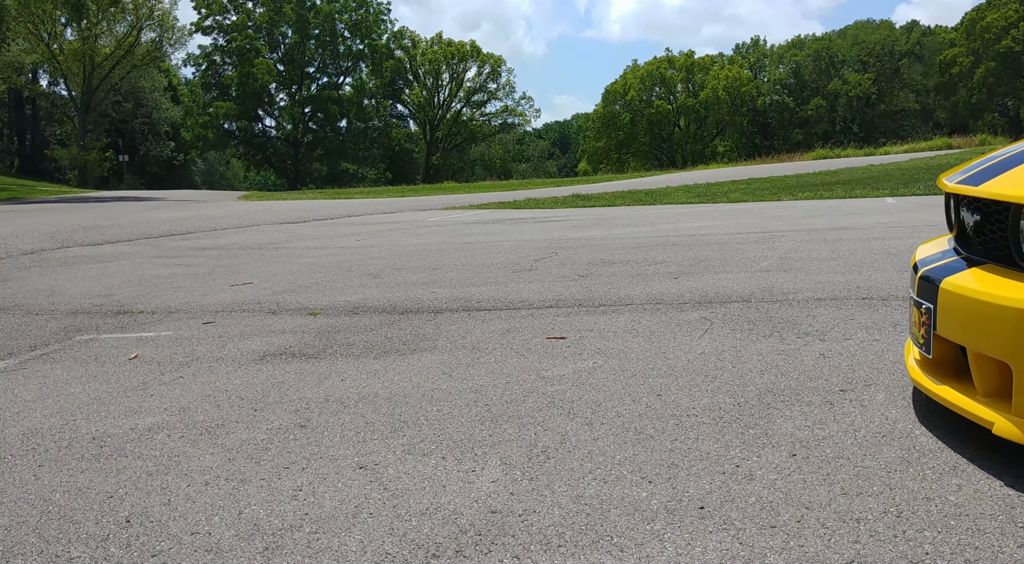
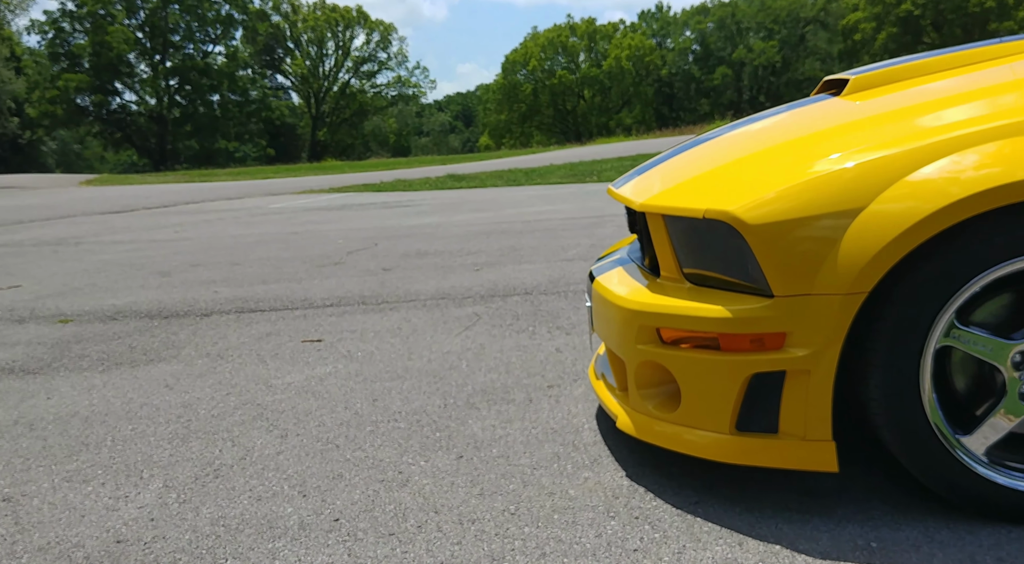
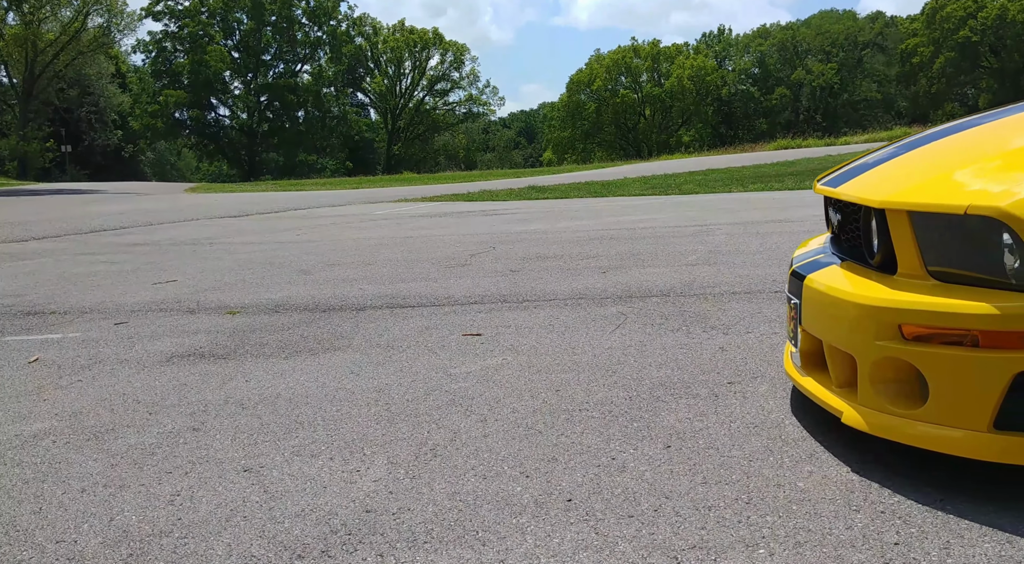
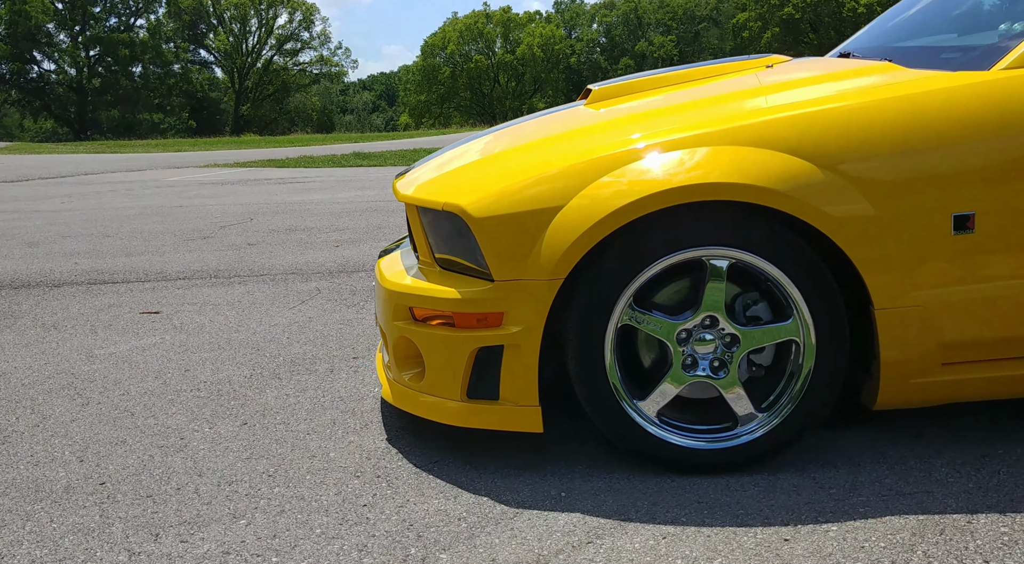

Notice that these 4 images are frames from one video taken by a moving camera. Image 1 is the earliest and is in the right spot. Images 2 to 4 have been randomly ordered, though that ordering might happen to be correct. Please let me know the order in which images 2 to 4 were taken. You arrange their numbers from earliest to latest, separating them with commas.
3, 2, 4
